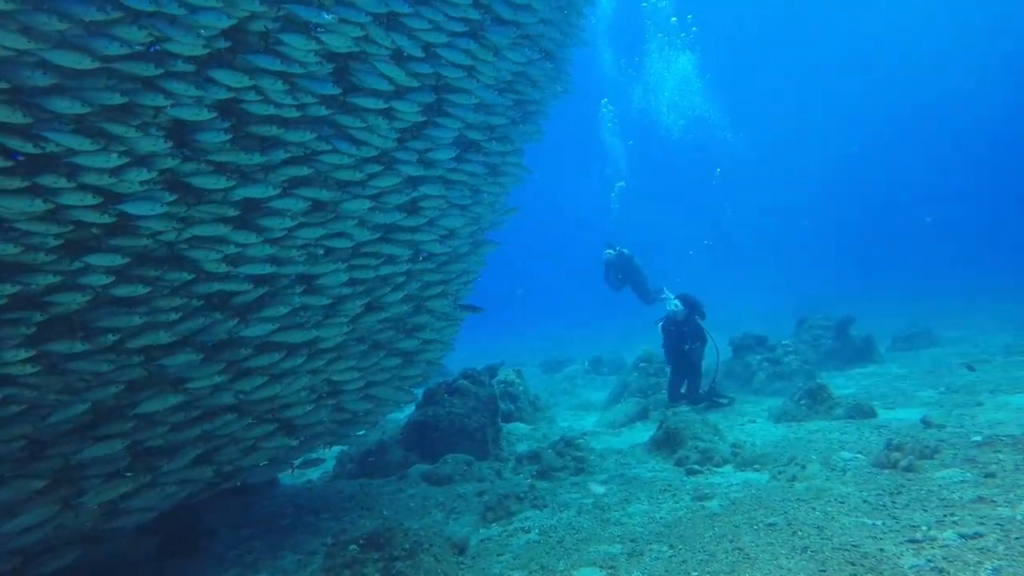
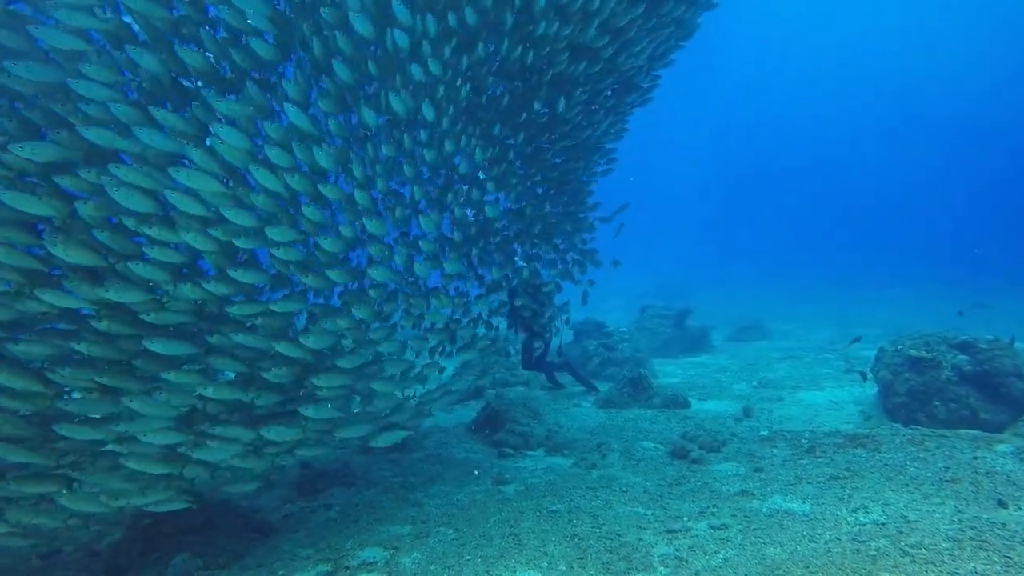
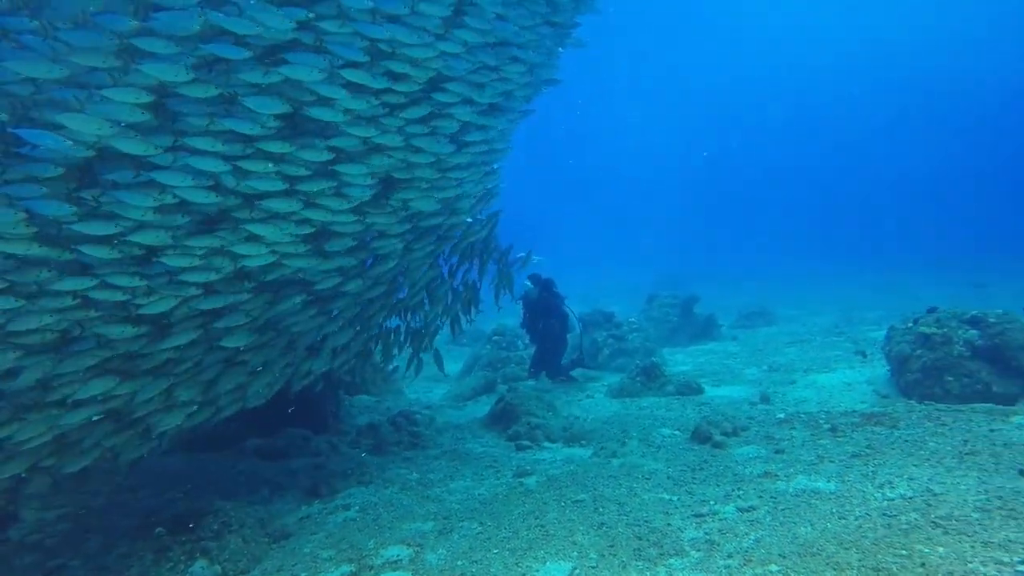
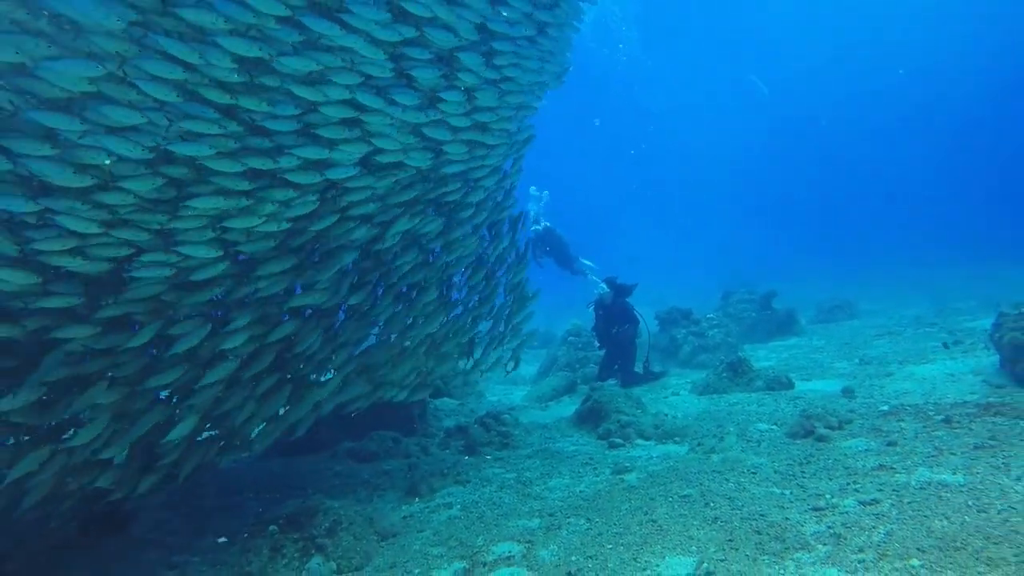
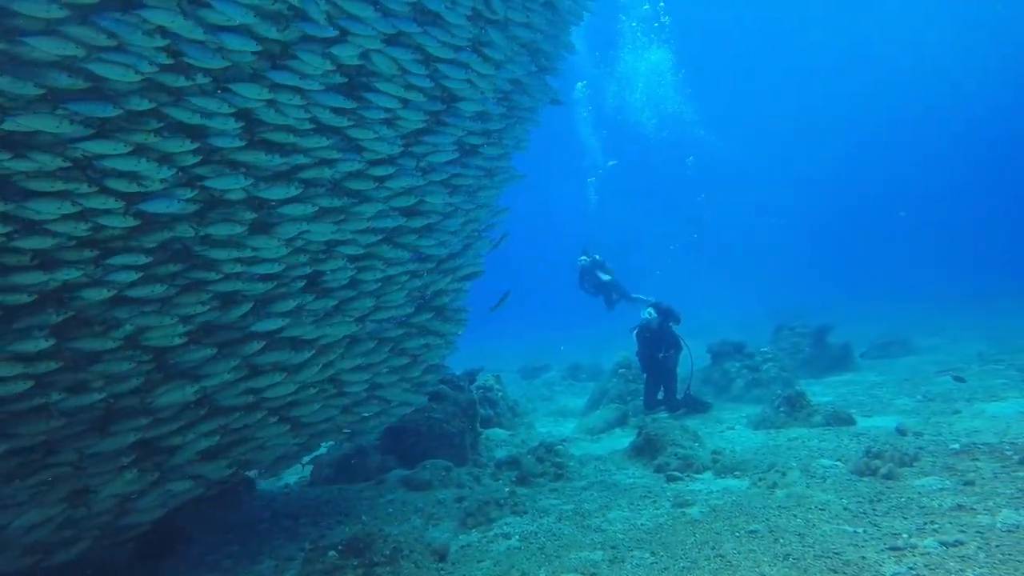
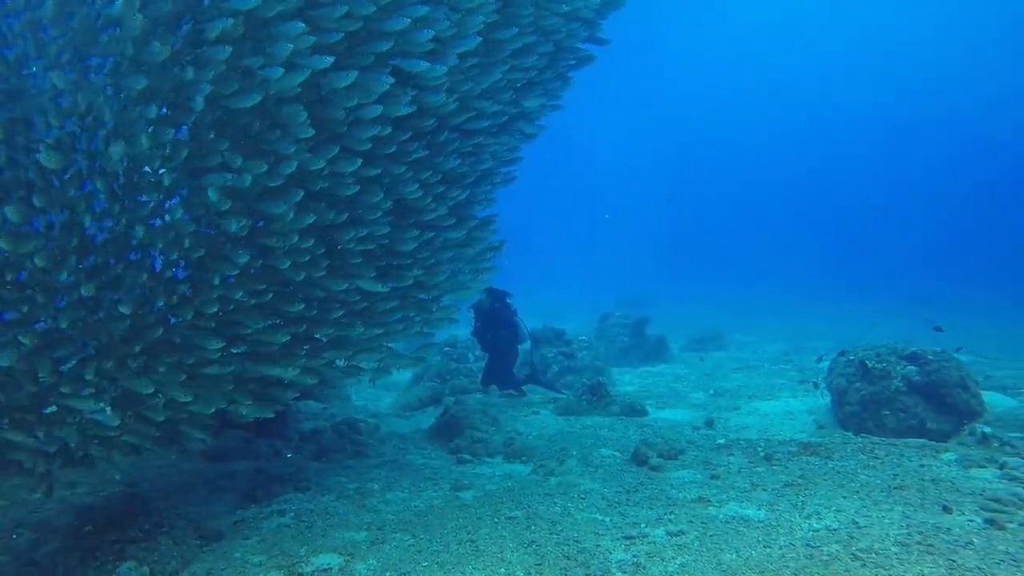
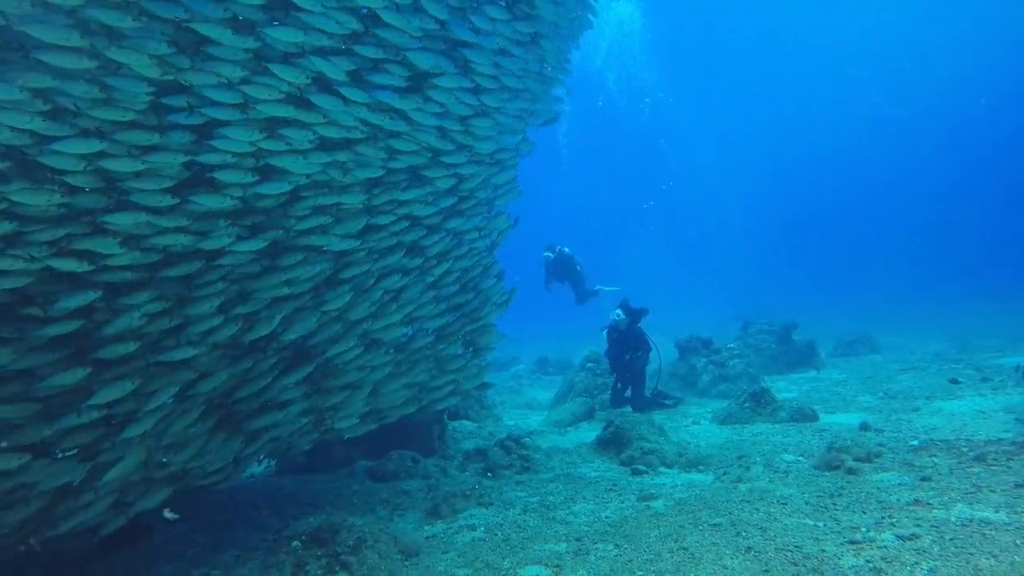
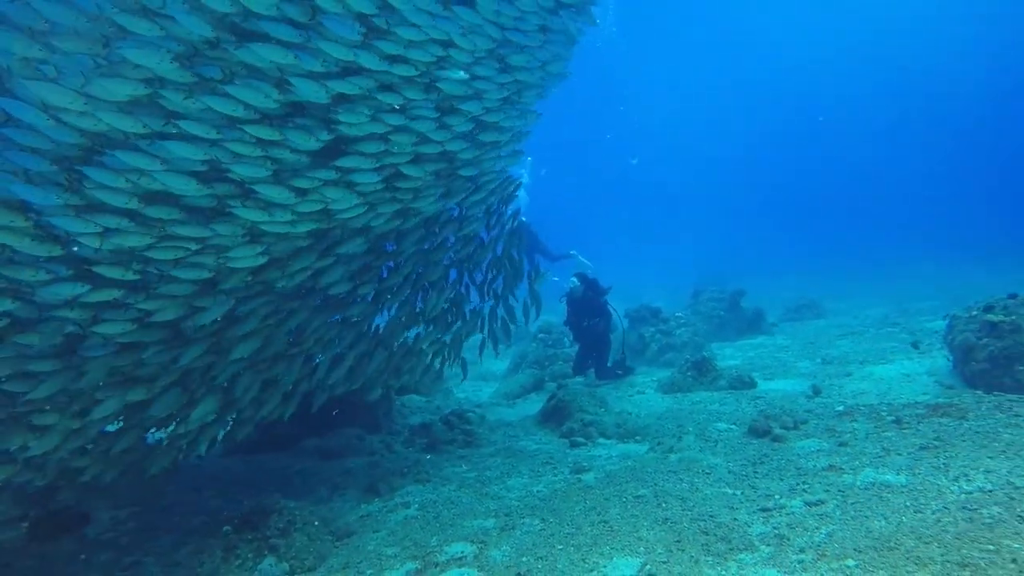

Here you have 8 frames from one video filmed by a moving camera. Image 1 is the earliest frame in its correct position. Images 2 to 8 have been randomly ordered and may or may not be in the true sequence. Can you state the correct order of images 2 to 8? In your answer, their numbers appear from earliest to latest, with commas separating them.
5, 7, 4, 8, 3, 6, 2
